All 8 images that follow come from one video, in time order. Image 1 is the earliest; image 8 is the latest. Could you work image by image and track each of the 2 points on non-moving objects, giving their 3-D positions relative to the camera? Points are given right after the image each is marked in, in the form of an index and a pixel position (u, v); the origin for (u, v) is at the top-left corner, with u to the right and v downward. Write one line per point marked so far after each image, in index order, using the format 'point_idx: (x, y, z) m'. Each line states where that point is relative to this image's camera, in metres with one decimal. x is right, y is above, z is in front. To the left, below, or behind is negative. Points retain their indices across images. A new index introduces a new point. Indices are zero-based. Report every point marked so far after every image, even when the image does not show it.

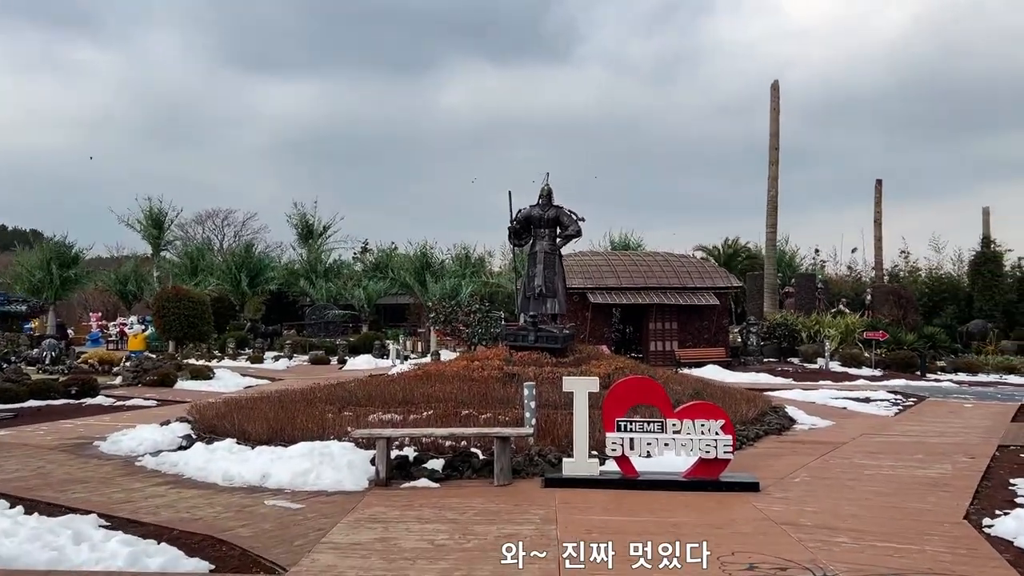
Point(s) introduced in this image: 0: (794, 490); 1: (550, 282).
0: (+2.2, -1.6, +6.5) m
1: (+0.6, +0.1, +12.0) m
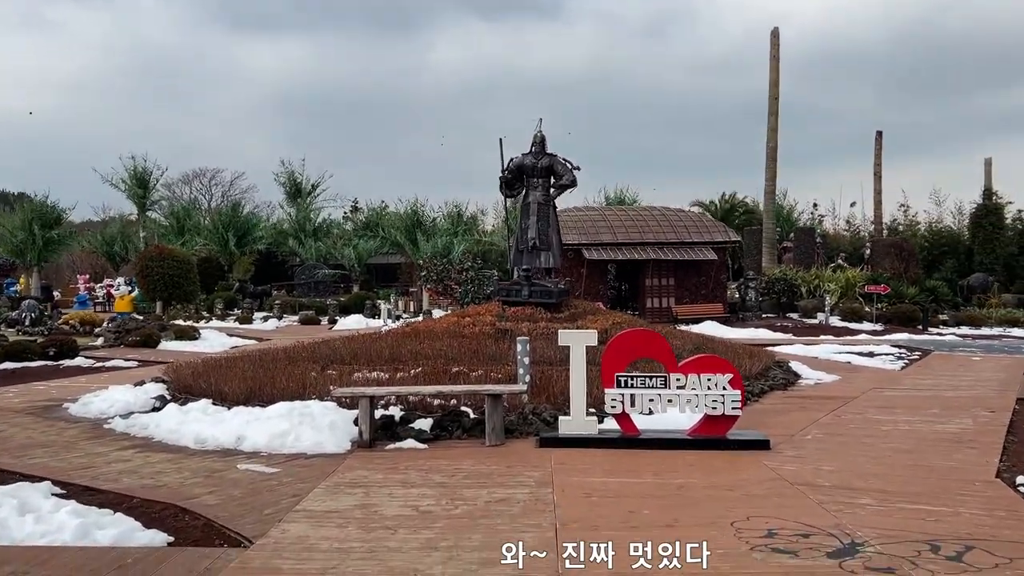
0: (+2.1, -1.2, +6.0) m
1: (+0.4, +0.7, +11.4) m
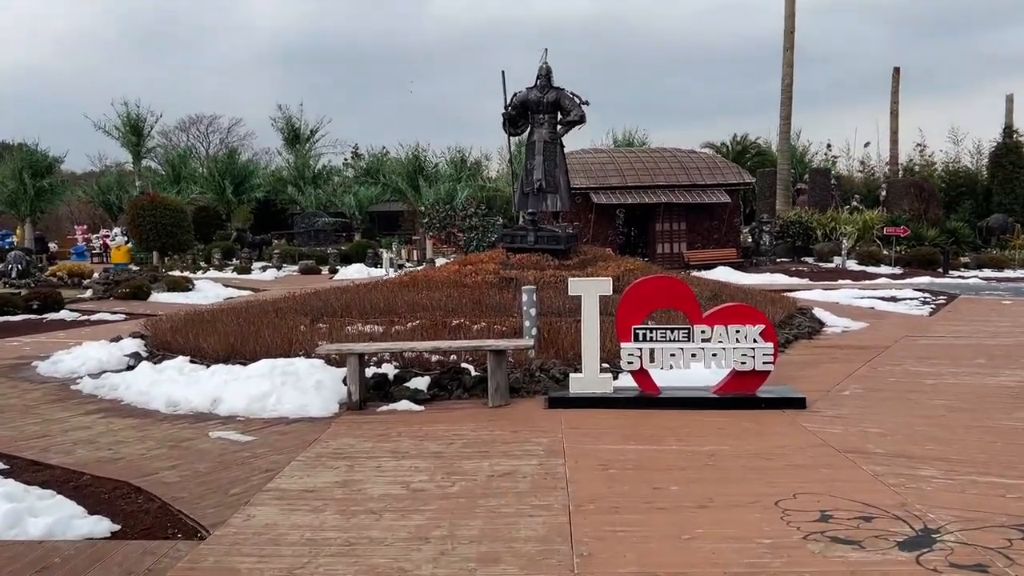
0: (+2.2, -0.8, +5.4) m
1: (+0.5, +1.4, +10.7) m
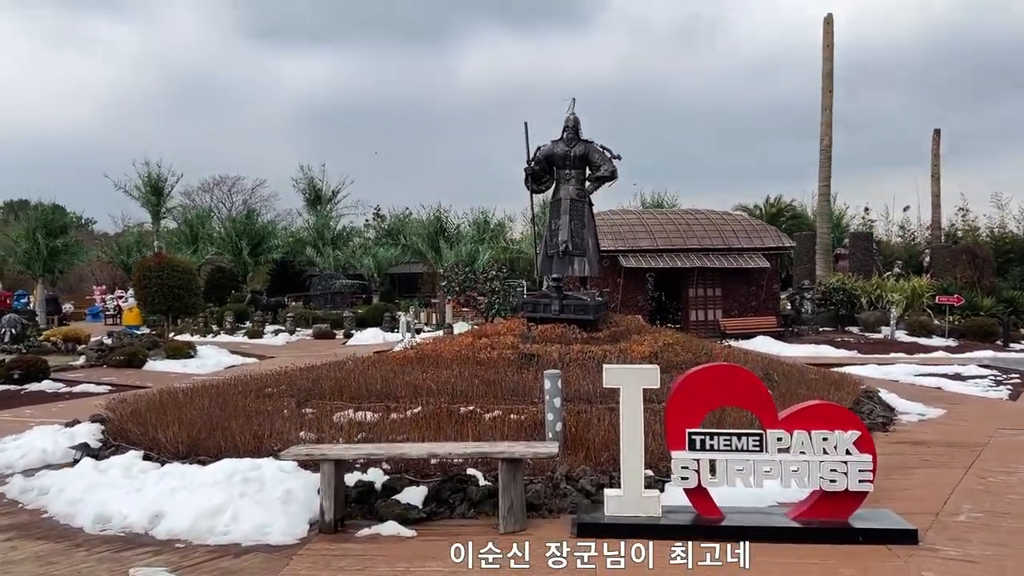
0: (+2.3, -1.3, +4.0) m
1: (+0.8, +0.6, +9.5) m
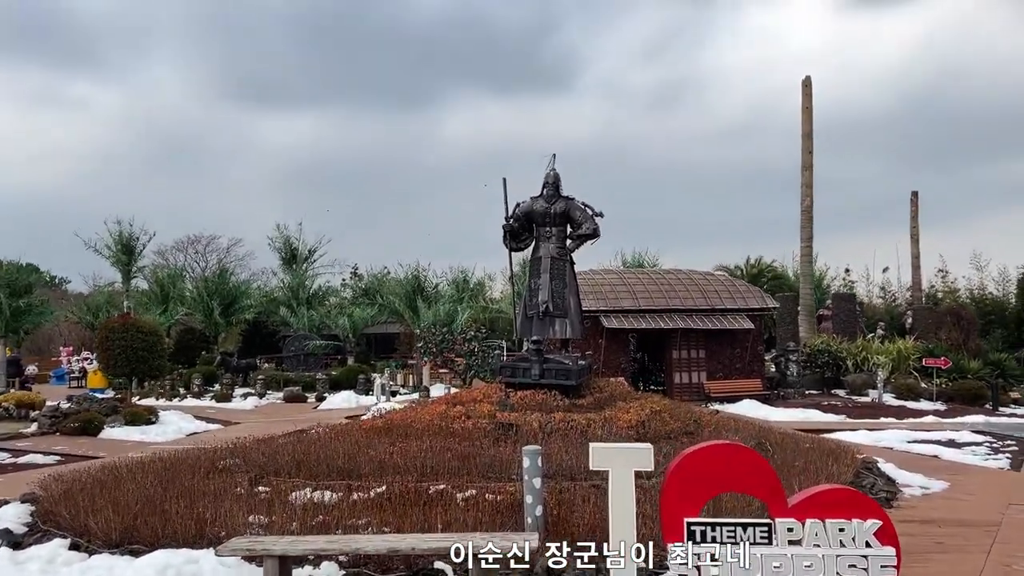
0: (+2.2, -1.5, +3.5) m
1: (+0.5, -0.1, +9.1) m
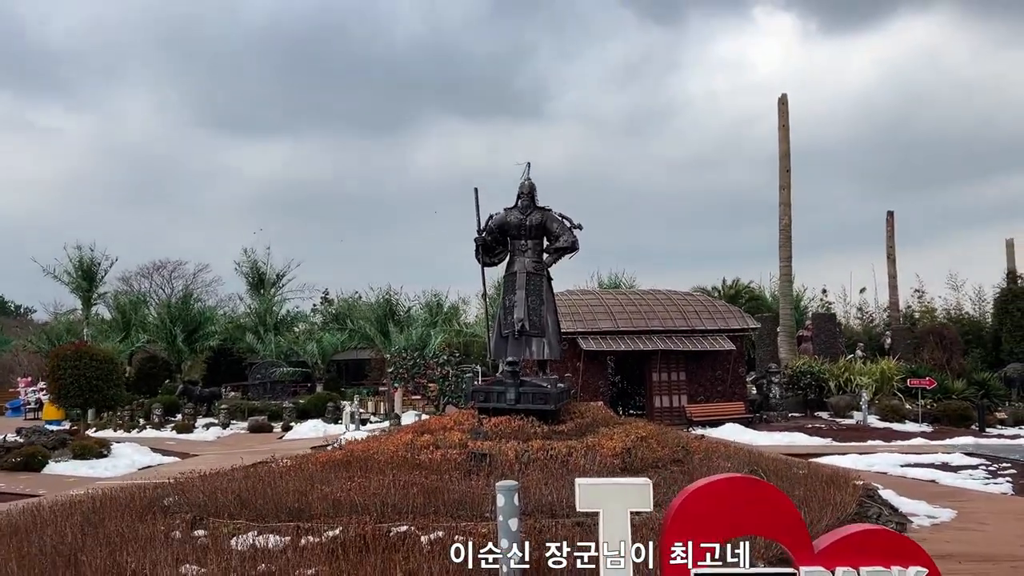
0: (+2.1, -1.5, +2.9) m
1: (+0.2, -0.3, +8.4) m
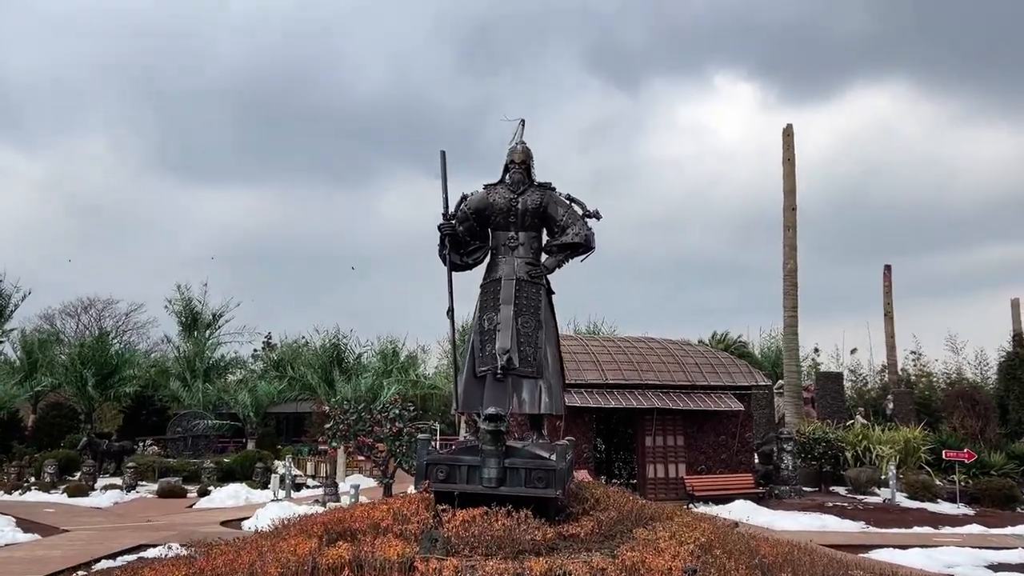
0: (+2.1, -1.3, 0.0) m
1: (+0.1, -0.4, +5.5) m
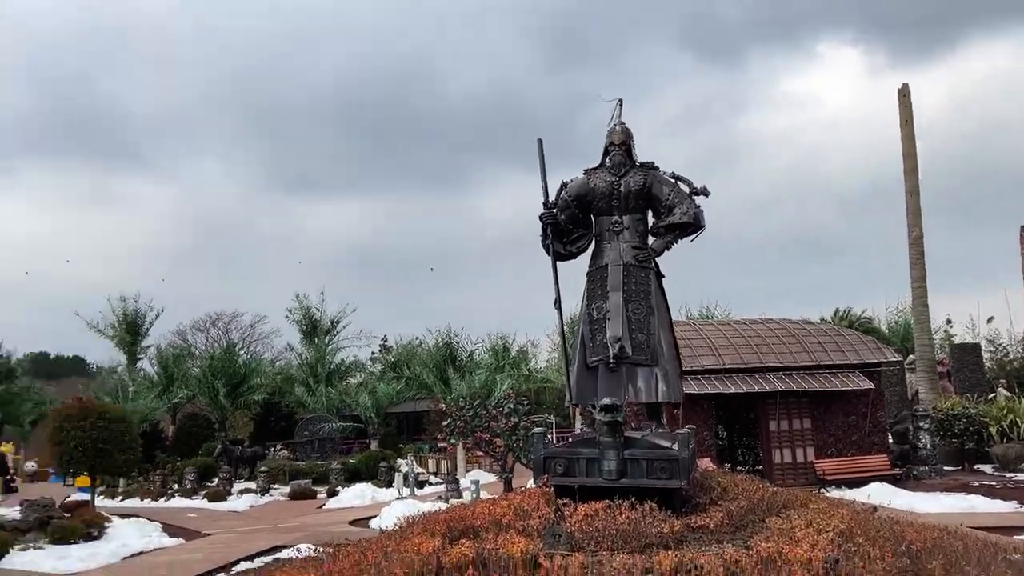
0: (+2.2, -1.2, -0.4) m
1: (+0.8, -0.3, +5.3) m
